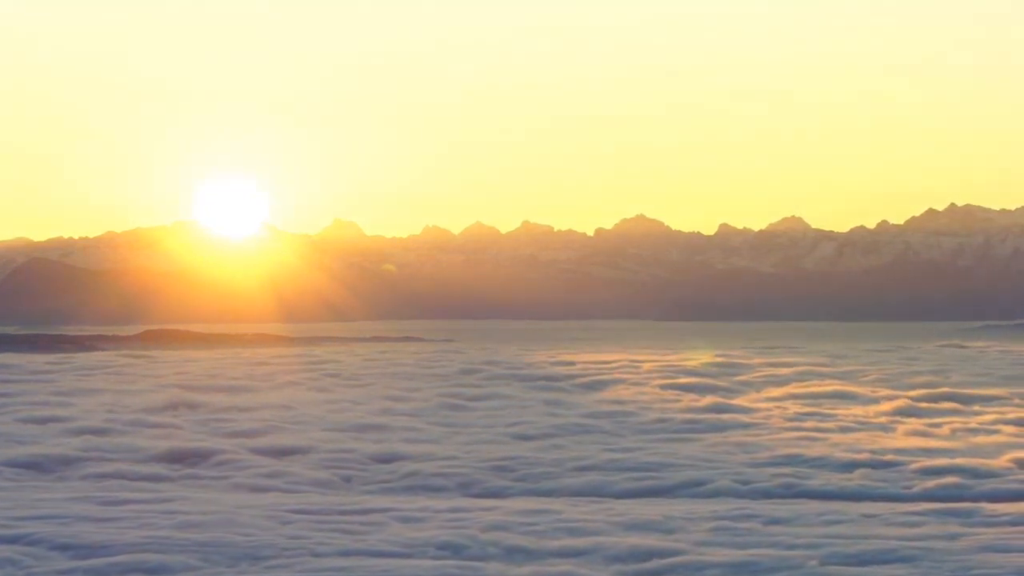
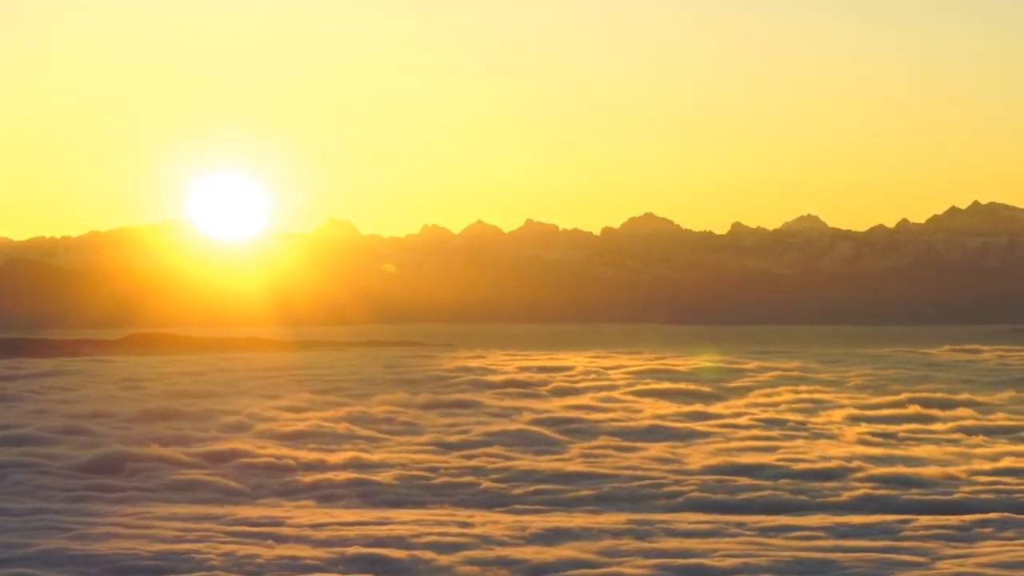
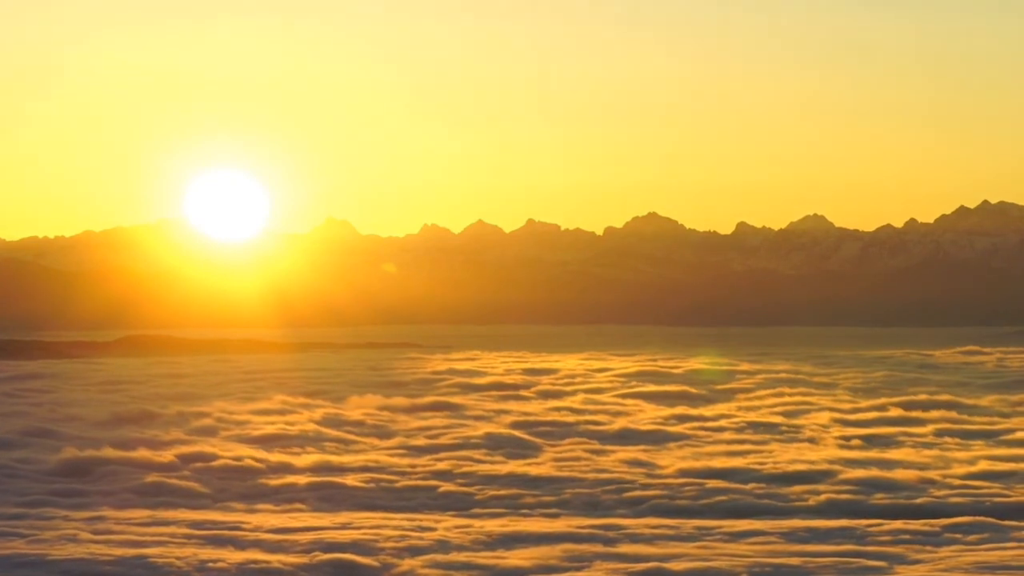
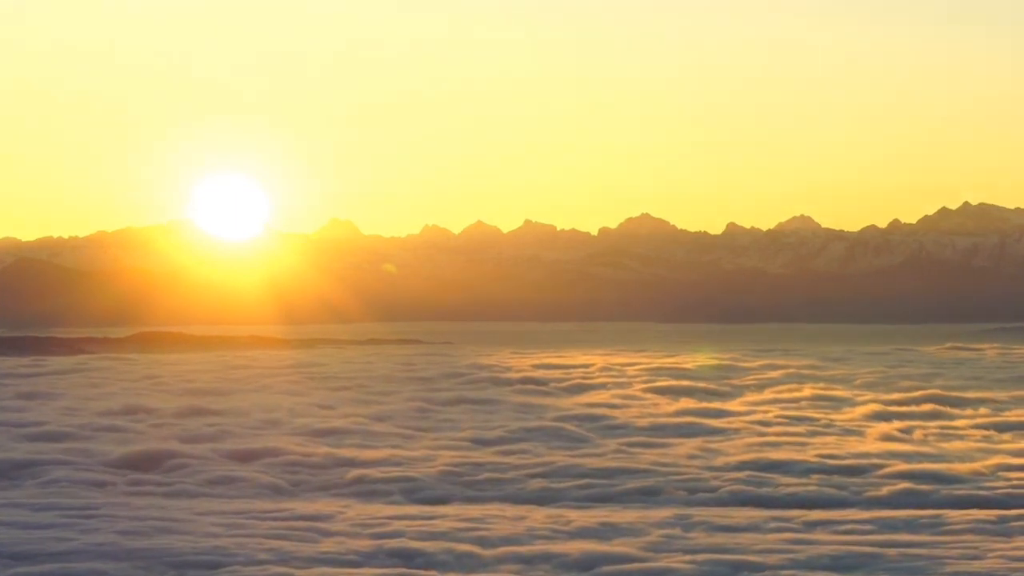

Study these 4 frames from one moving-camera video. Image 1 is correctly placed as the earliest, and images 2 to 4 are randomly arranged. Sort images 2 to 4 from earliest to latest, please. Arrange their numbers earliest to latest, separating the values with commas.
4, 2, 3
